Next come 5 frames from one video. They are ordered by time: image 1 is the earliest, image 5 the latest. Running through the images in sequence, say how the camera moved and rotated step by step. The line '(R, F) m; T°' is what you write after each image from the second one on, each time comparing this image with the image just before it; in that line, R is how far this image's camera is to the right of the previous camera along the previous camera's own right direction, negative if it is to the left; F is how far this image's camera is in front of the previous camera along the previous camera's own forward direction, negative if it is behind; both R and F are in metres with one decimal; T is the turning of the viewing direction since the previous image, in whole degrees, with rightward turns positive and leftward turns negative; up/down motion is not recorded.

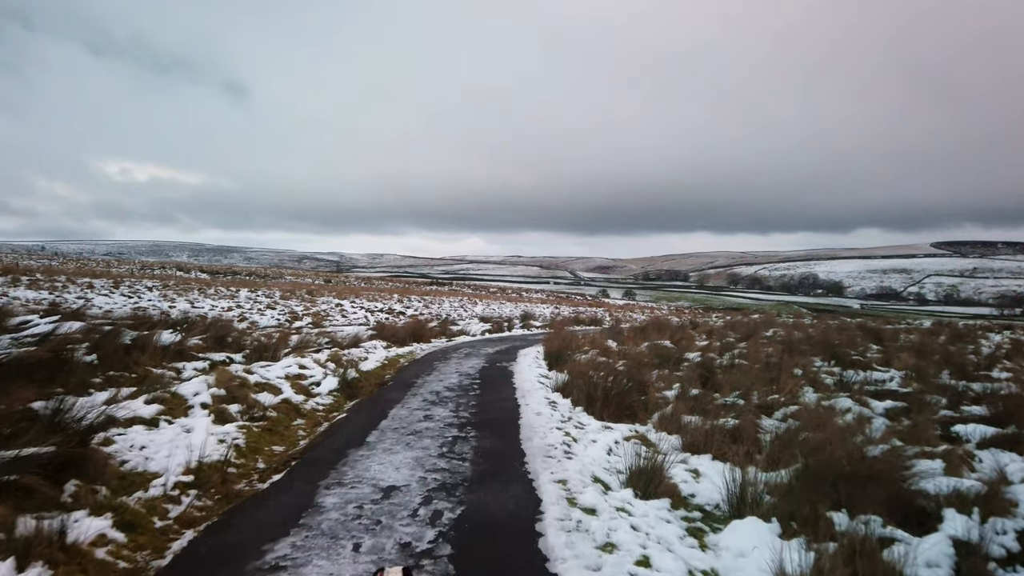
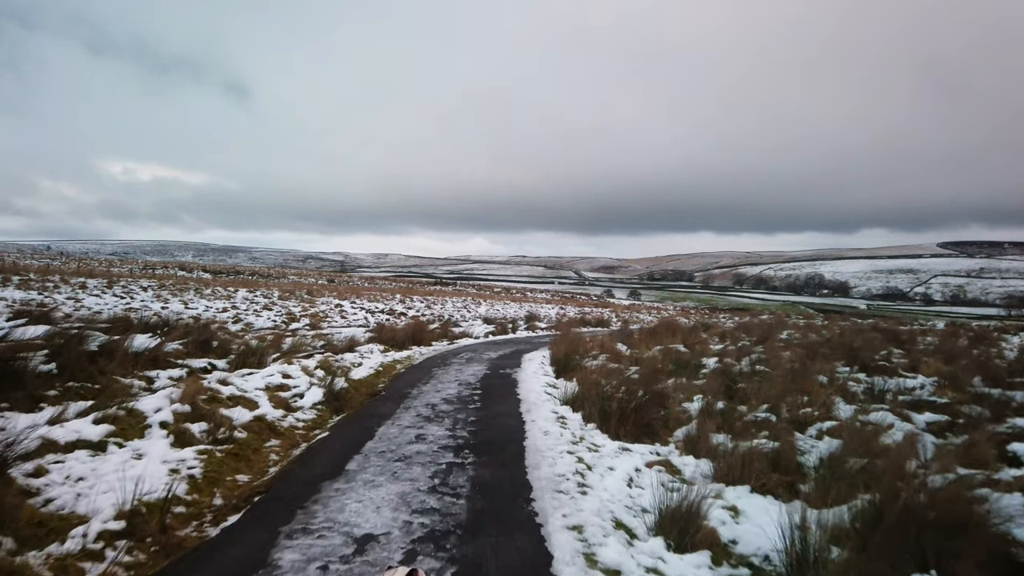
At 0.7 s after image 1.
(0.0, +0.8) m; -1°
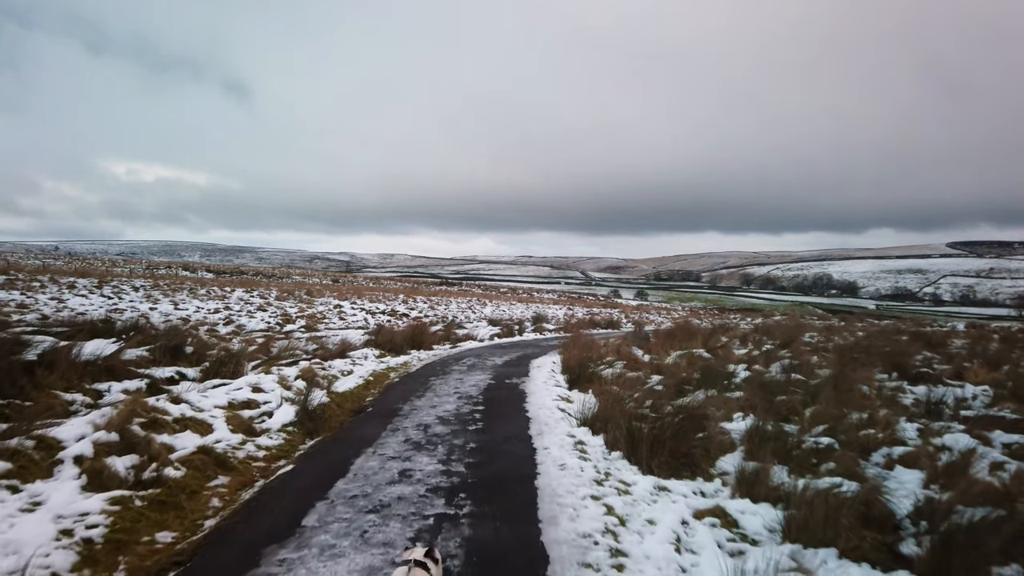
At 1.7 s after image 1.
(0.0, +1.2) m; -1°
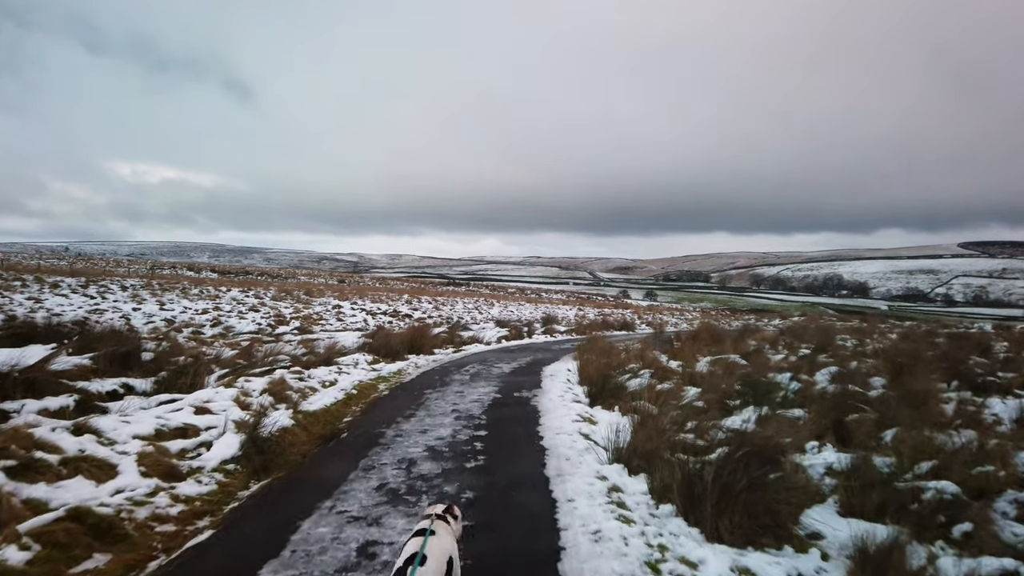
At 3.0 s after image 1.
(0.0, +1.5) m; -1°
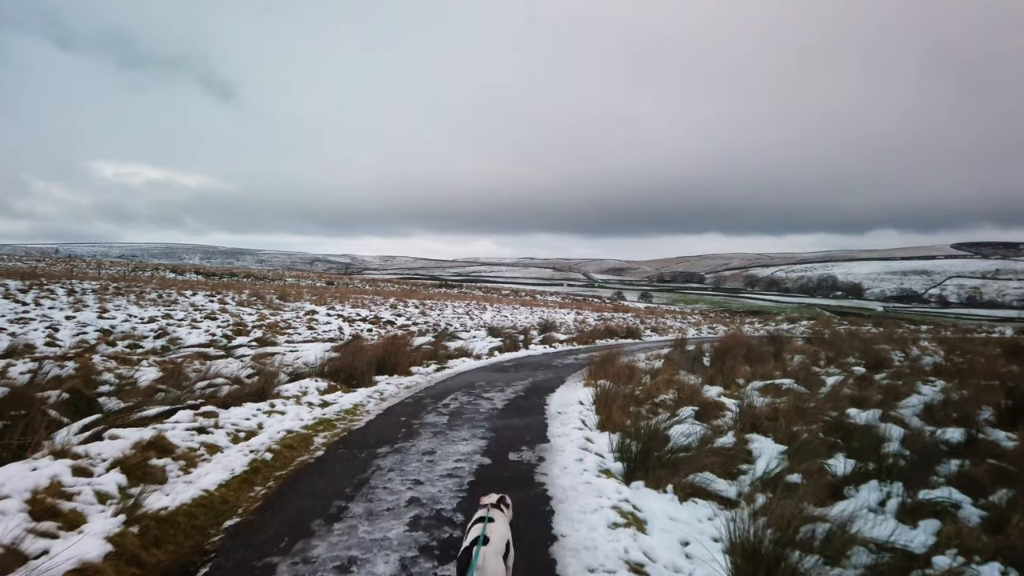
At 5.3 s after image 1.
(0.0, +2.5) m; 0°
